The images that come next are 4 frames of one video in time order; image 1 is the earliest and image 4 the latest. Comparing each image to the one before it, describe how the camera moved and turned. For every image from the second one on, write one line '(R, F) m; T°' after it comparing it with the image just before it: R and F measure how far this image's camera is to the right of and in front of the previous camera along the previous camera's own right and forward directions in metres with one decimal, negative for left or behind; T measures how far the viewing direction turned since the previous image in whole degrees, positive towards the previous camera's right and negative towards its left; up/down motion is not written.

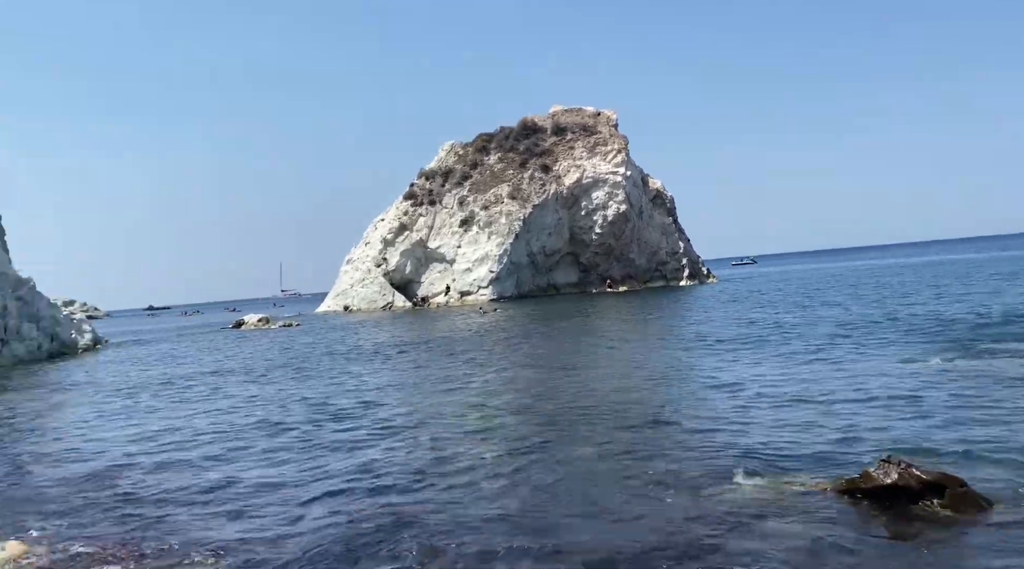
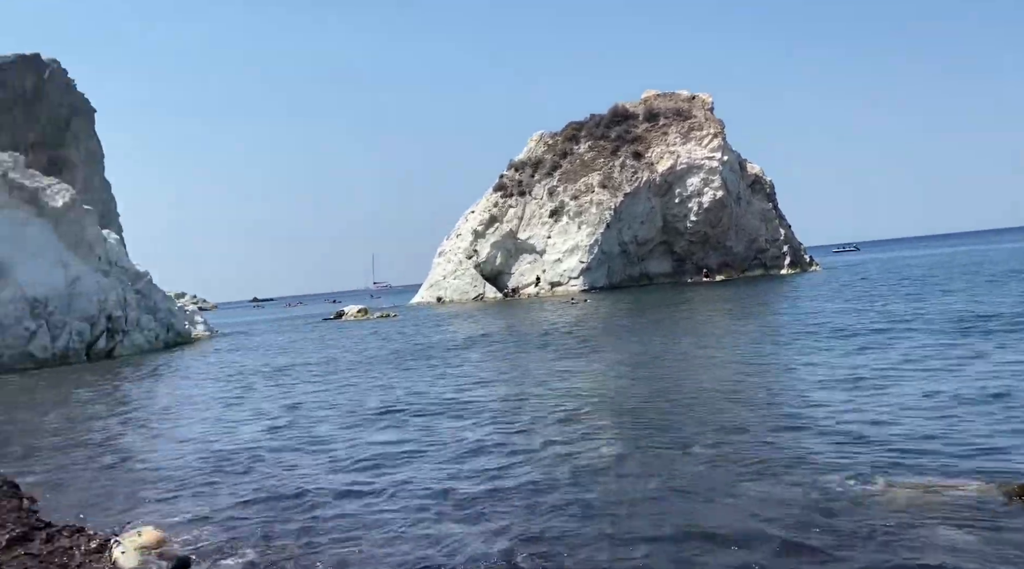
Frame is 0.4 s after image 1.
(-0.1, +0.5) m; -5°
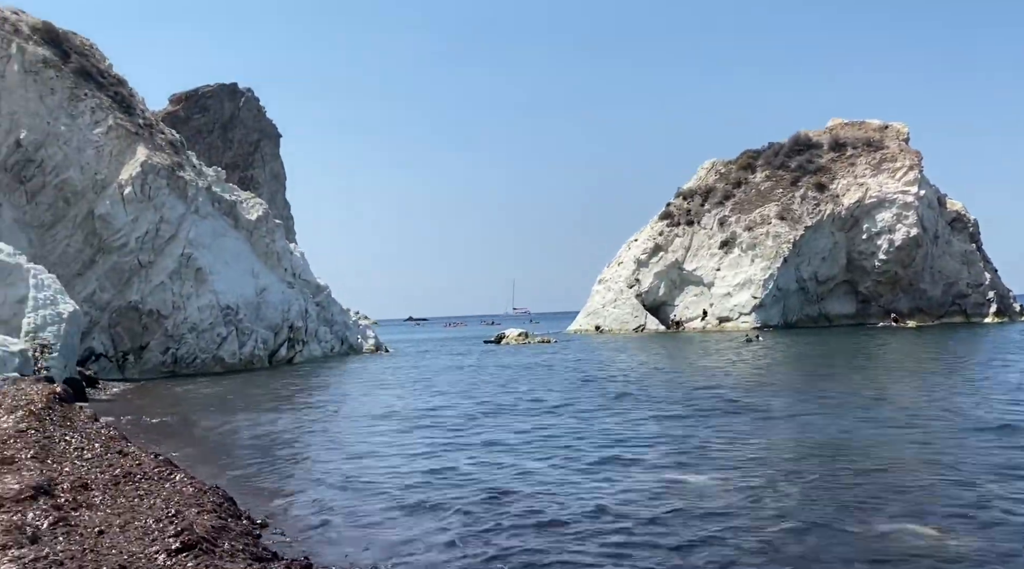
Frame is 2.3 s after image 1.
(-0.9, +0.4) m; -9°
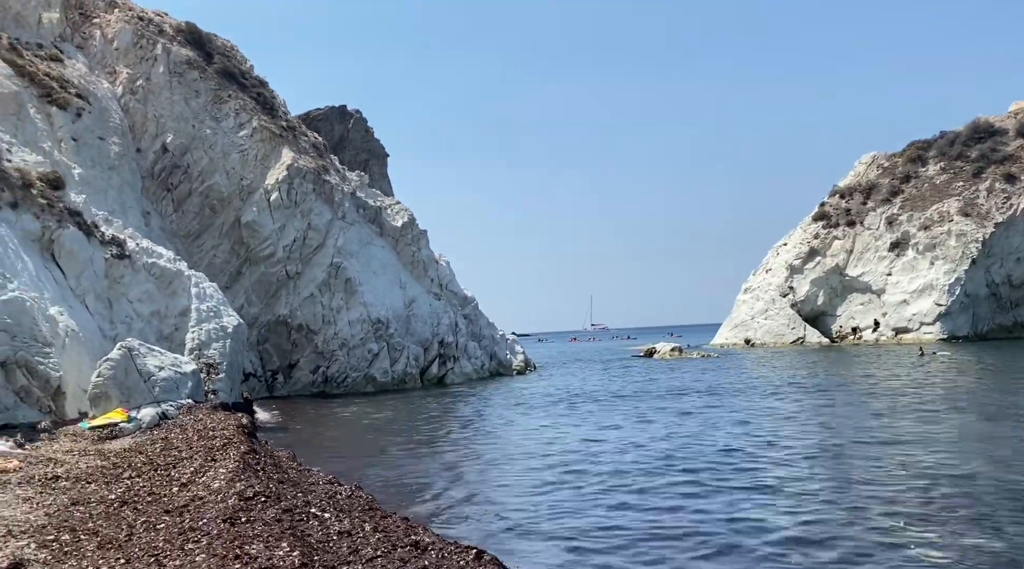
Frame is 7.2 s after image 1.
(-2.9, +4.1) m; -6°
